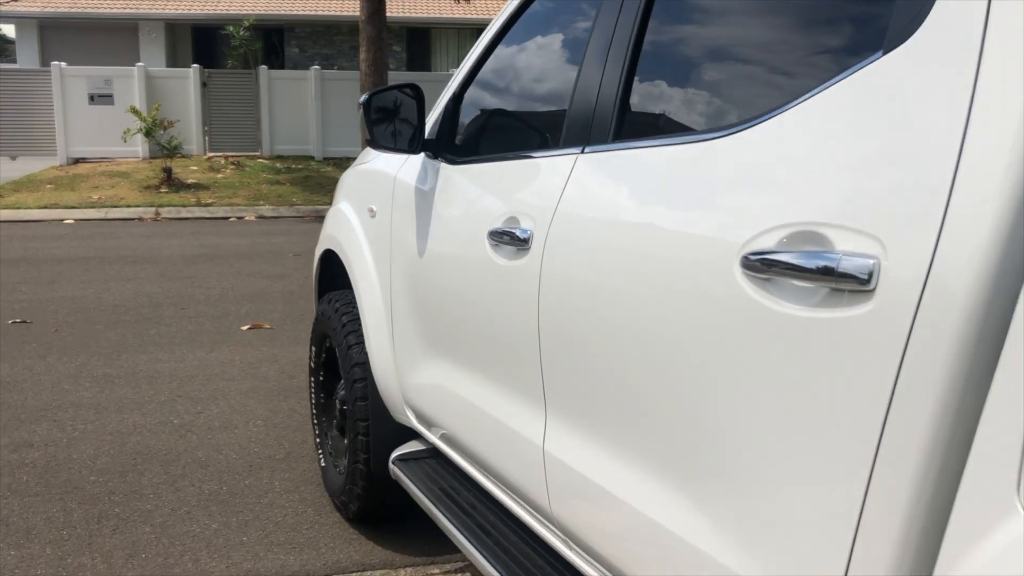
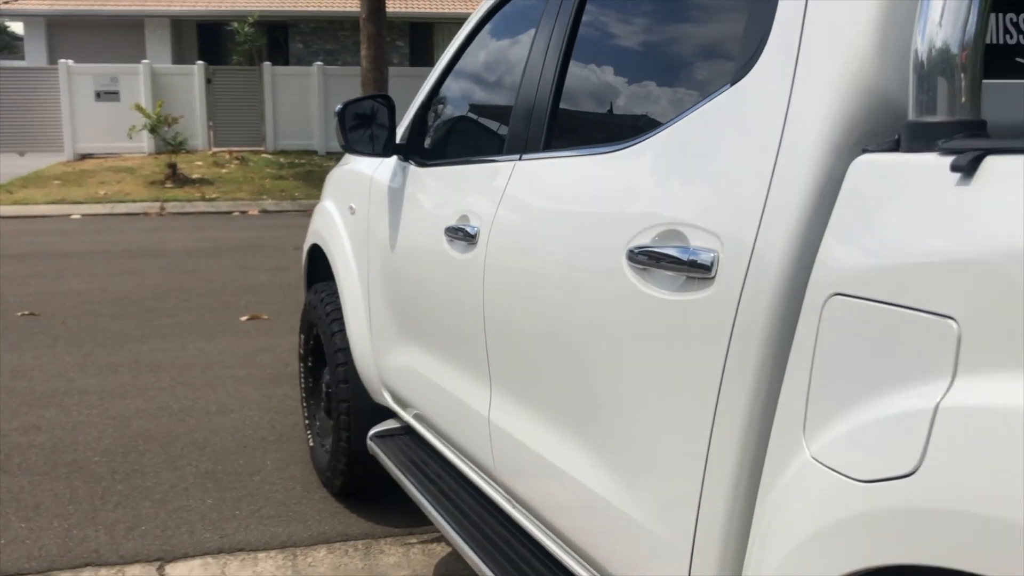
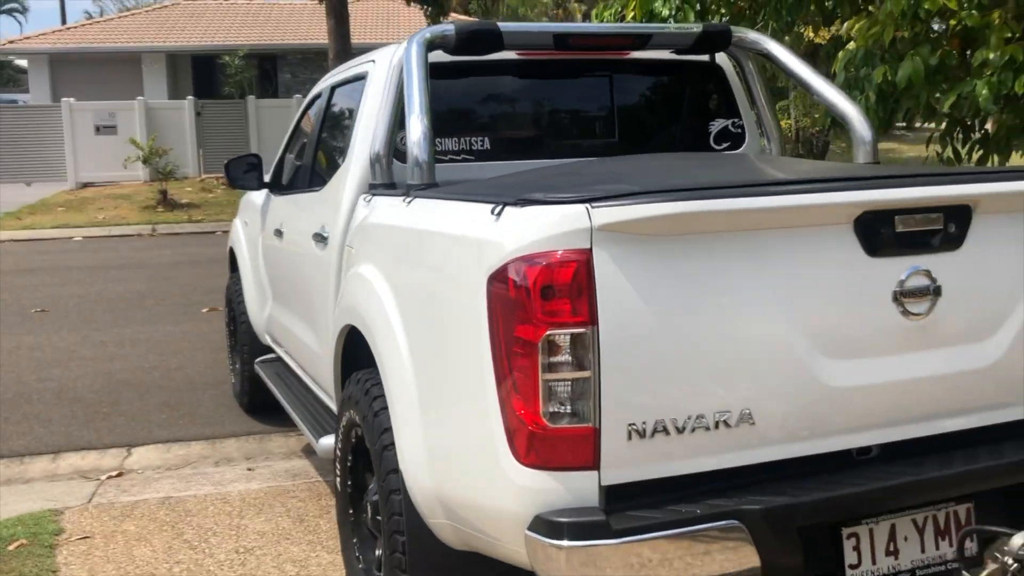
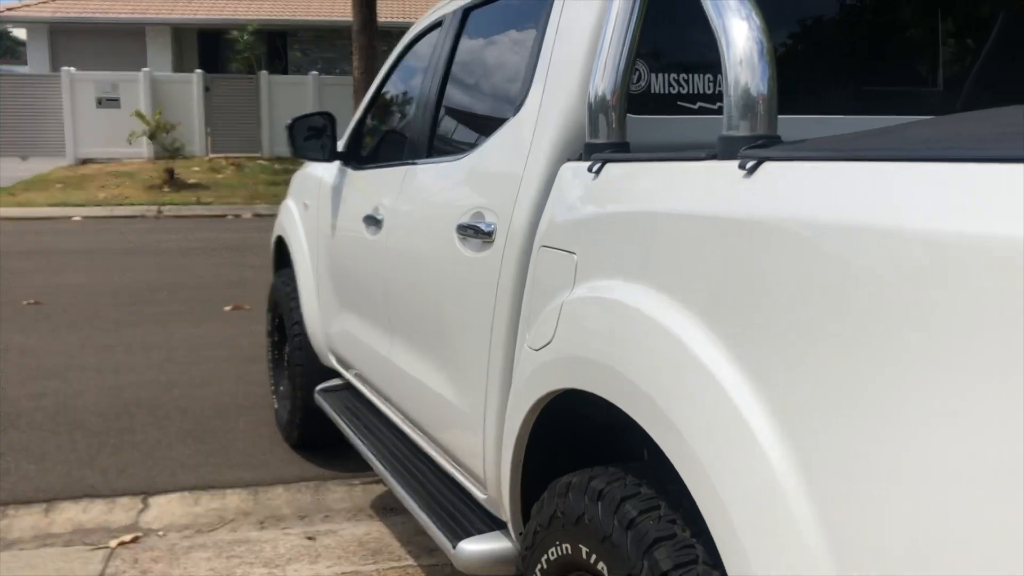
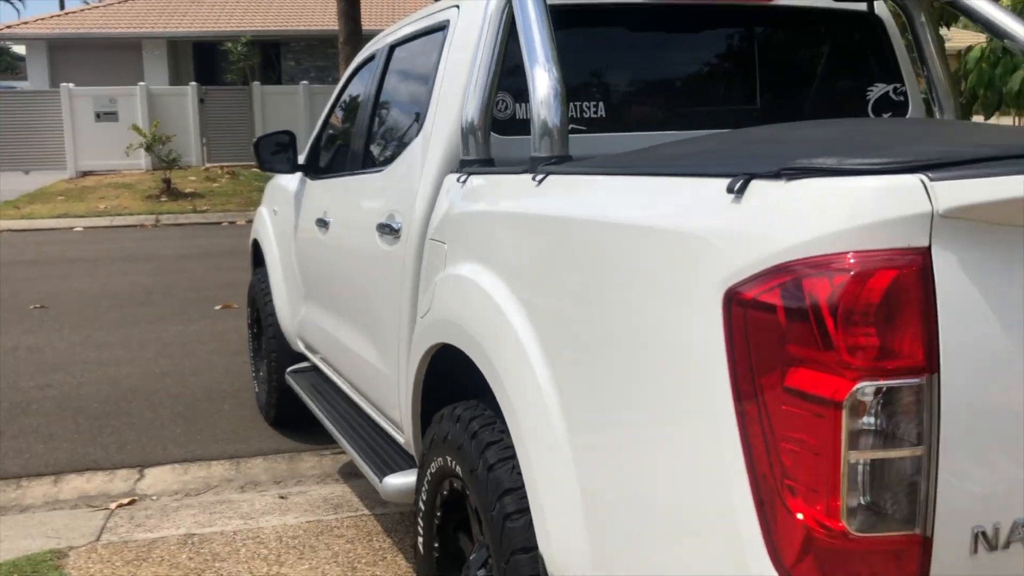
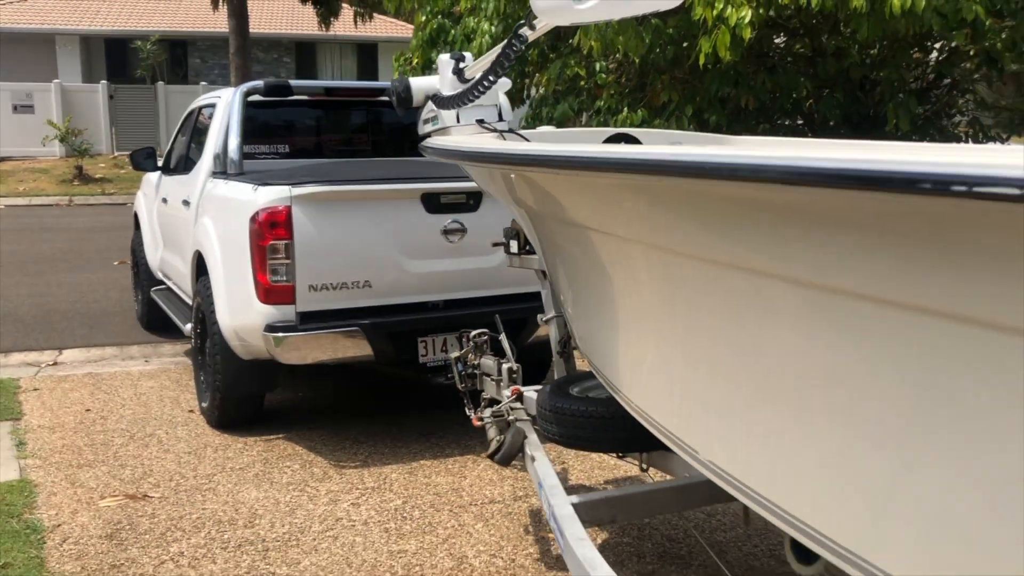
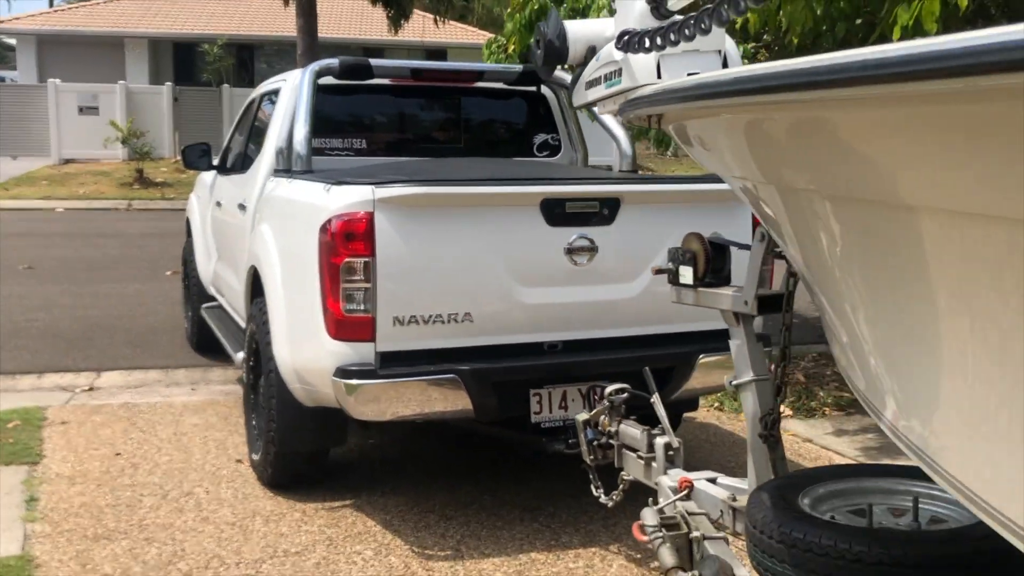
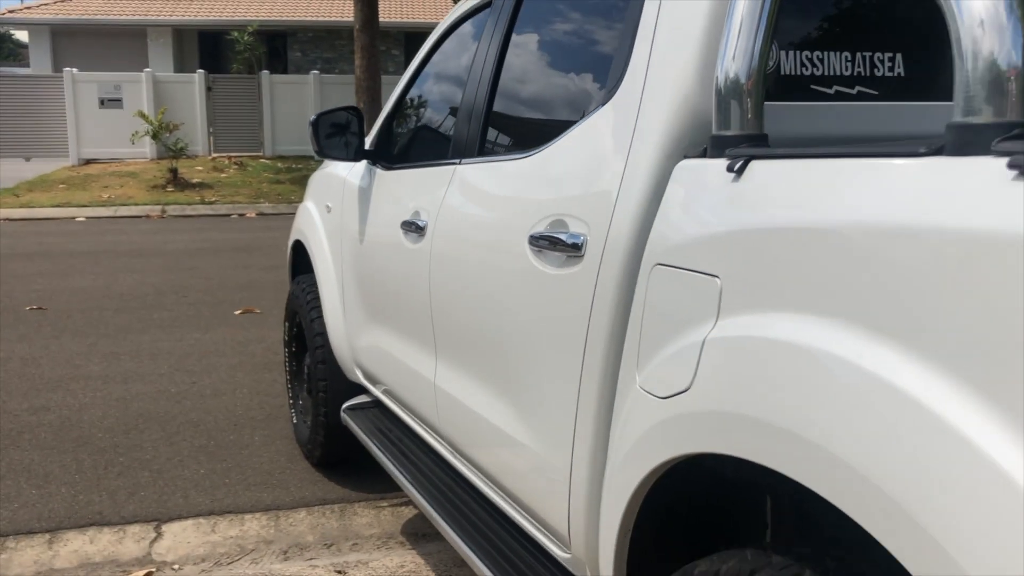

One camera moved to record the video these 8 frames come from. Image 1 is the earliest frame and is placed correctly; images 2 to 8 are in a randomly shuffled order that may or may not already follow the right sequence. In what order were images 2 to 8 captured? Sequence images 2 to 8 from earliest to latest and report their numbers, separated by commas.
2, 8, 4, 5, 3, 7, 6
